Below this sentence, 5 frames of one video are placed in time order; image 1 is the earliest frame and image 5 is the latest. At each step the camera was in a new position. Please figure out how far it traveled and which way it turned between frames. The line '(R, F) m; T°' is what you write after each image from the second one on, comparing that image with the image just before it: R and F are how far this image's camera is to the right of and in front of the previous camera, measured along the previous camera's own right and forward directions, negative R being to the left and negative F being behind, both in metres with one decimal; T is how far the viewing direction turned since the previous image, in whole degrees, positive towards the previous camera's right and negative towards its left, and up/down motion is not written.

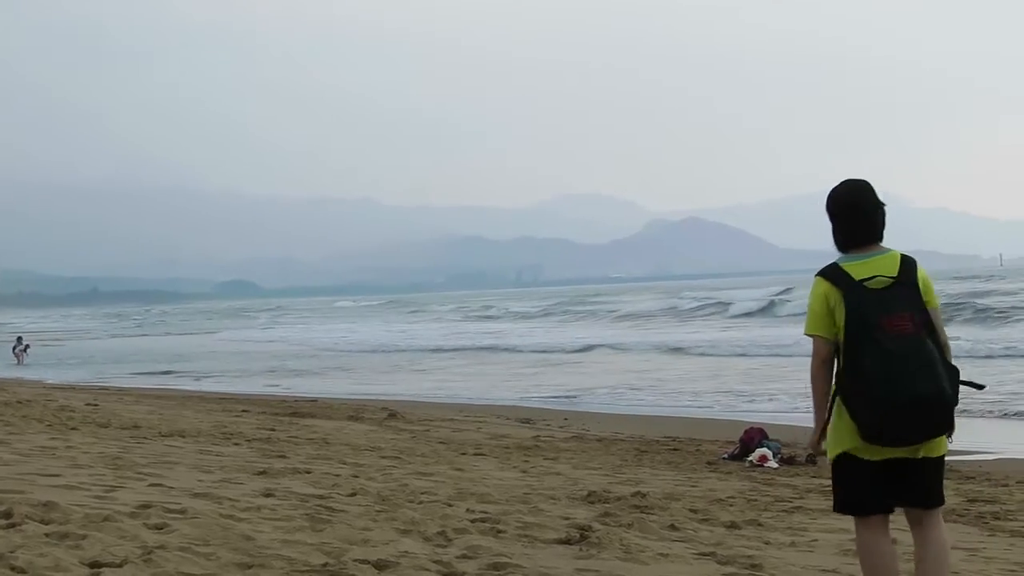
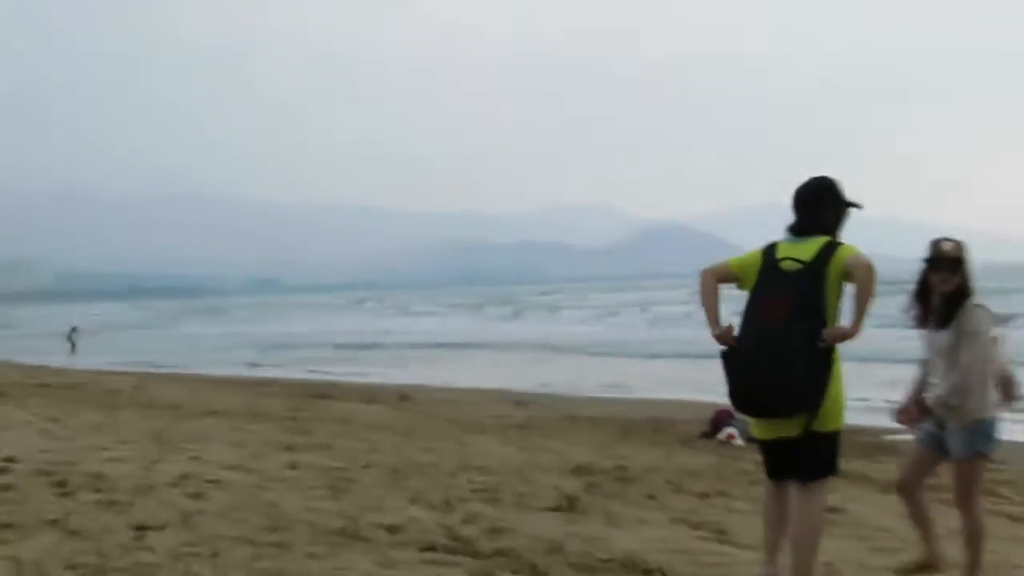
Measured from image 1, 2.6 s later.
(0.0, -0.3) m; 0°
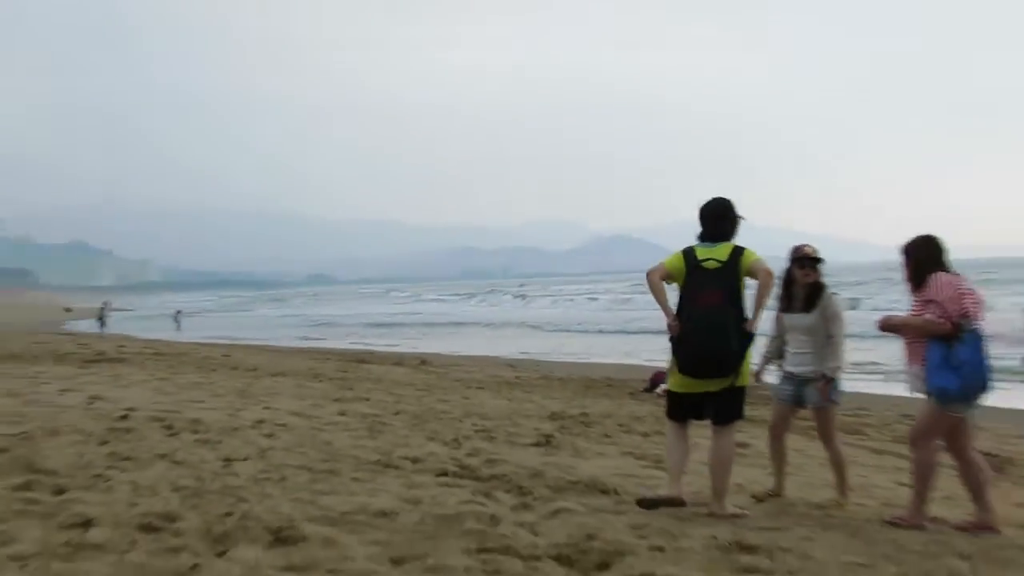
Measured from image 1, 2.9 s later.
(+0.1, -0.9) m; -1°
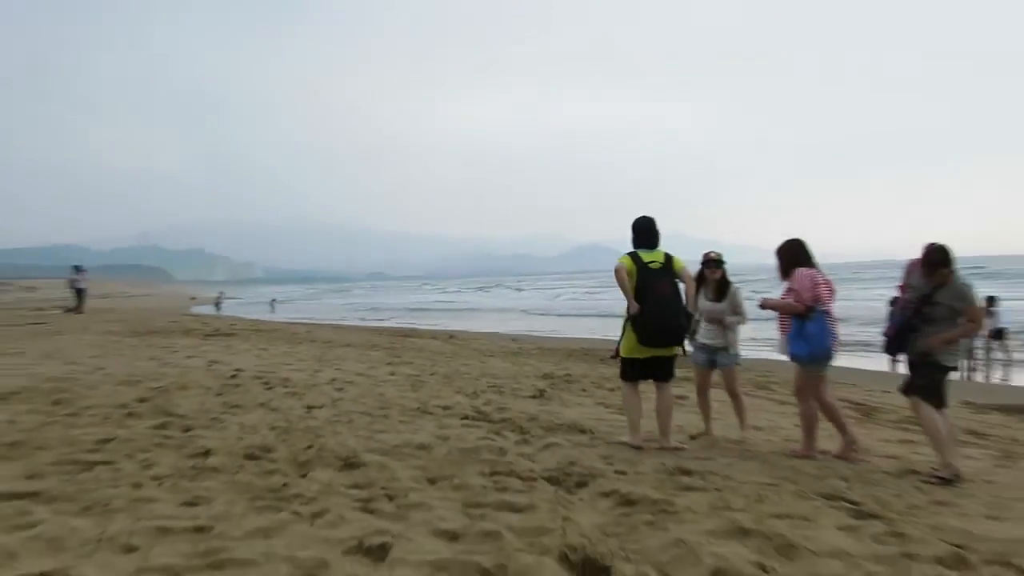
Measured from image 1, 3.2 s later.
(+0.1, -1.3) m; -2°
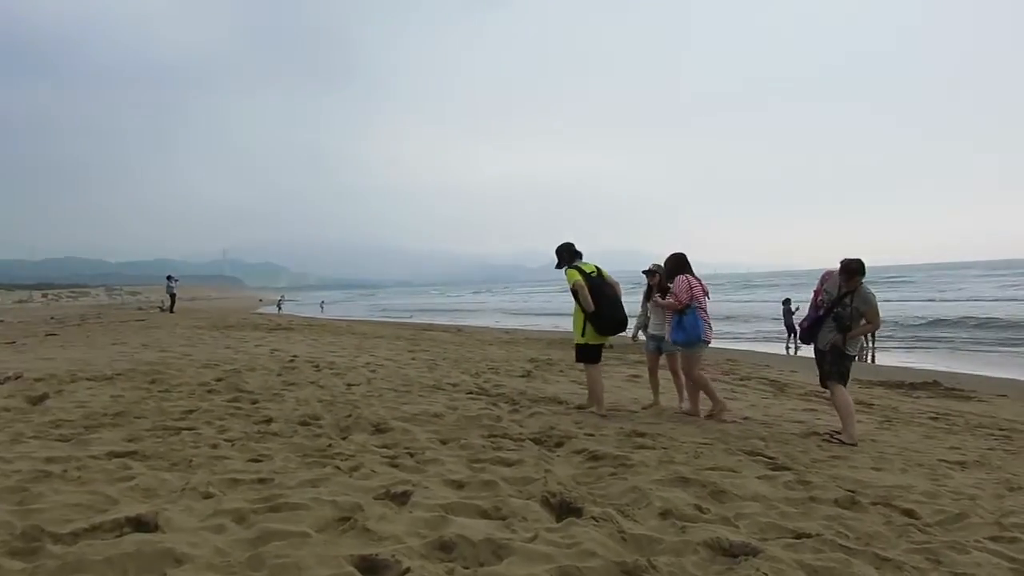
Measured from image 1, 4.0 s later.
(+0.2, -1.4) m; -1°
